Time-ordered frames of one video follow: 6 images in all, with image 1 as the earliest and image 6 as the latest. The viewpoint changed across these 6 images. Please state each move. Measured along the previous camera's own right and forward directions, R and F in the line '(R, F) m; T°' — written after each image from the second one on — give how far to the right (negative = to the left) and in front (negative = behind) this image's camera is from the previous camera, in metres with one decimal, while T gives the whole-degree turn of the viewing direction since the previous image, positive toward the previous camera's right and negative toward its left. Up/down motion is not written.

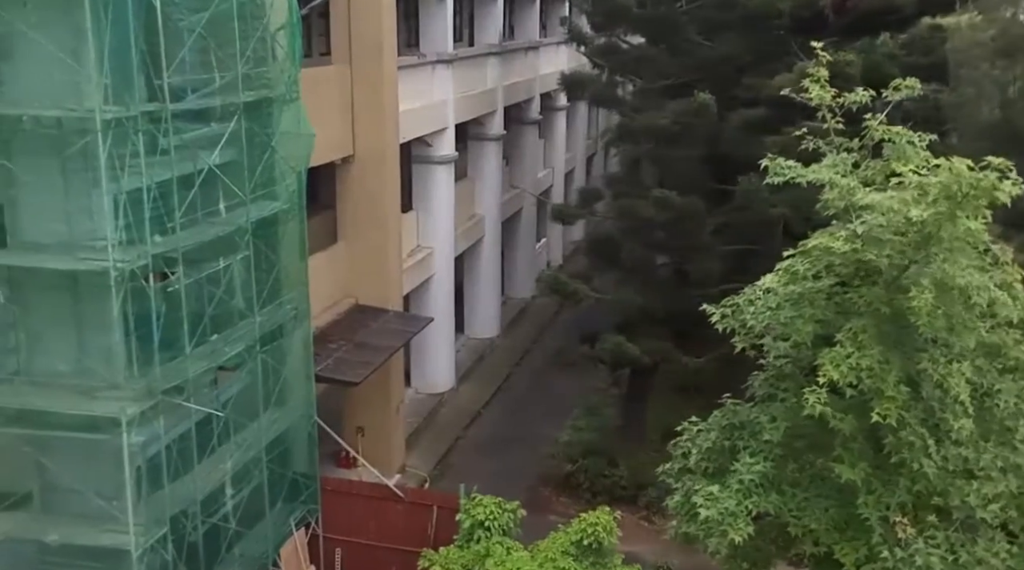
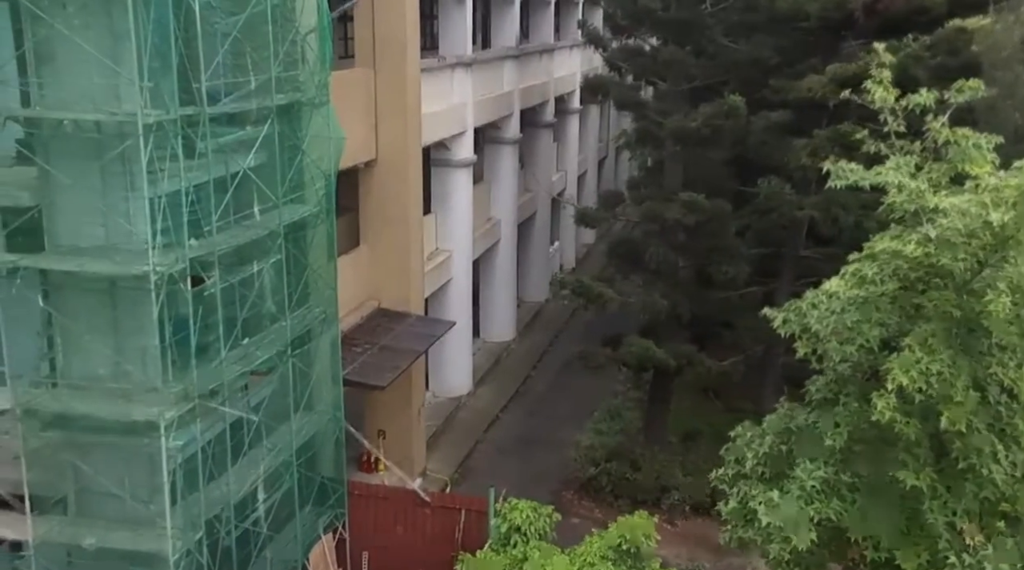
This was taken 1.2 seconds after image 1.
(-0.3, 0.0) m; 0°
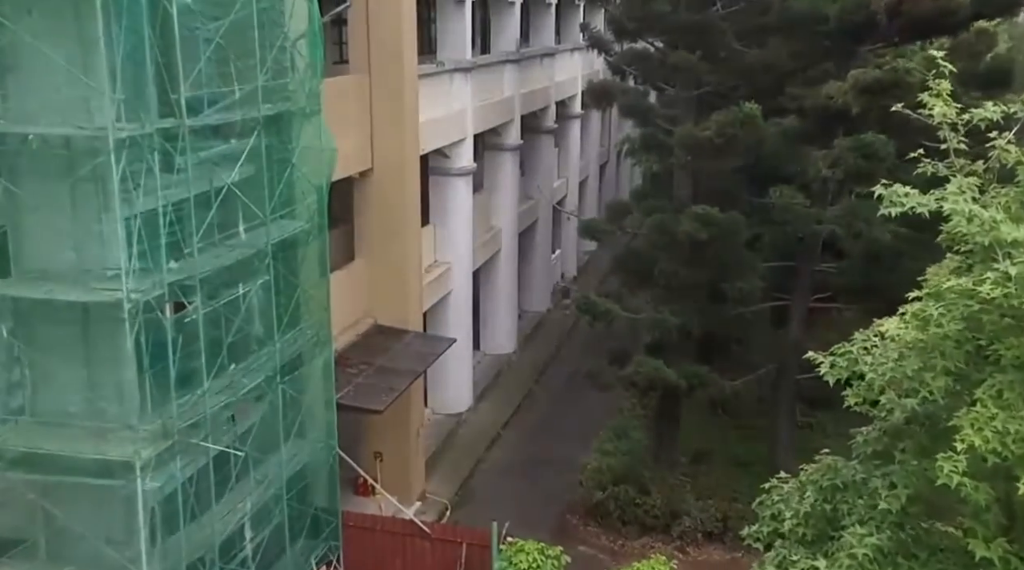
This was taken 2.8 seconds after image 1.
(0.0, +0.7) m; 0°
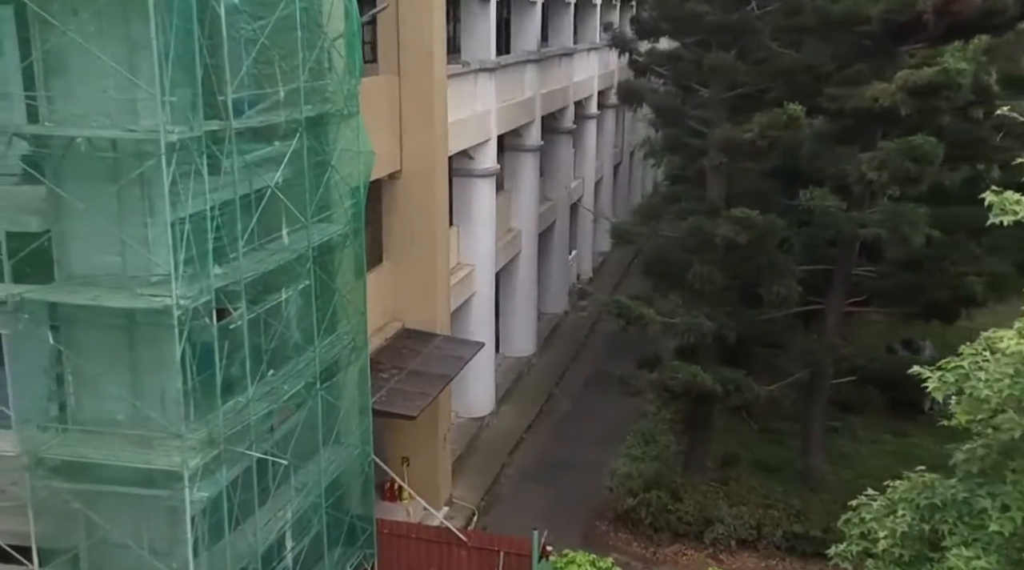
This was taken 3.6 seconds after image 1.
(-0.4, +0.2) m; 0°
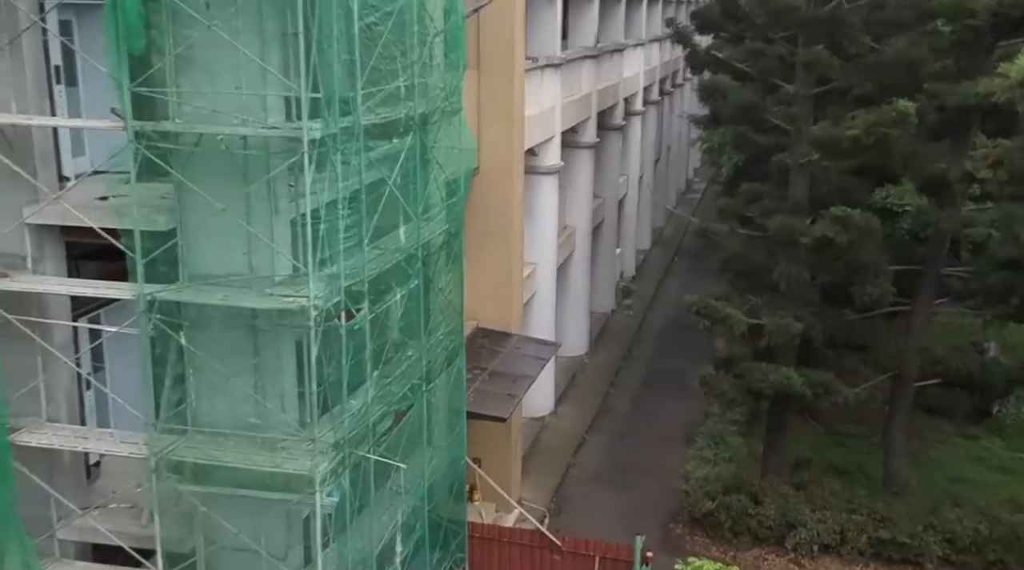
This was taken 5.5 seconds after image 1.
(-0.9, +0.2) m; -1°
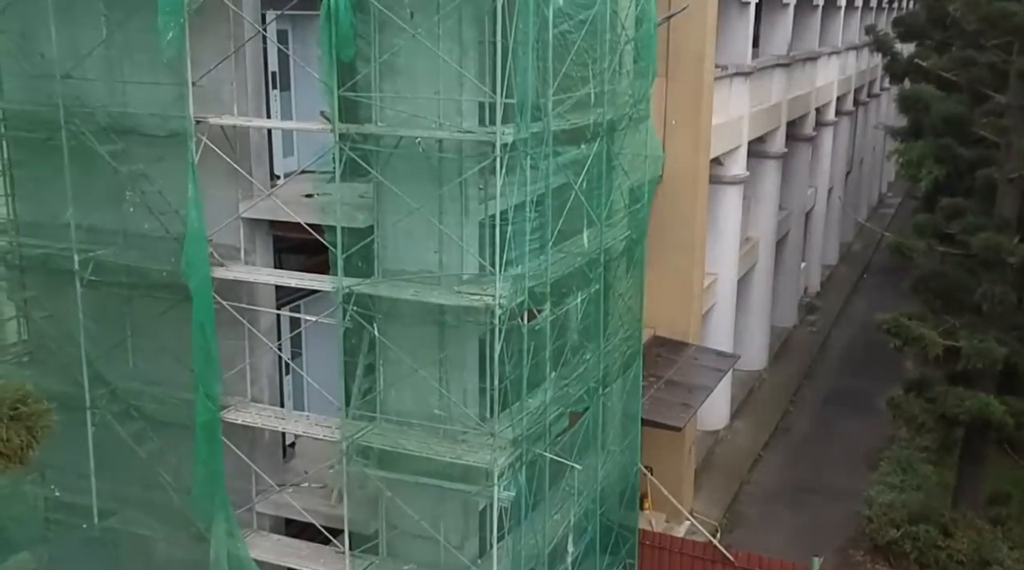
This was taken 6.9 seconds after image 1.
(0.0, -0.2) m; -8°
